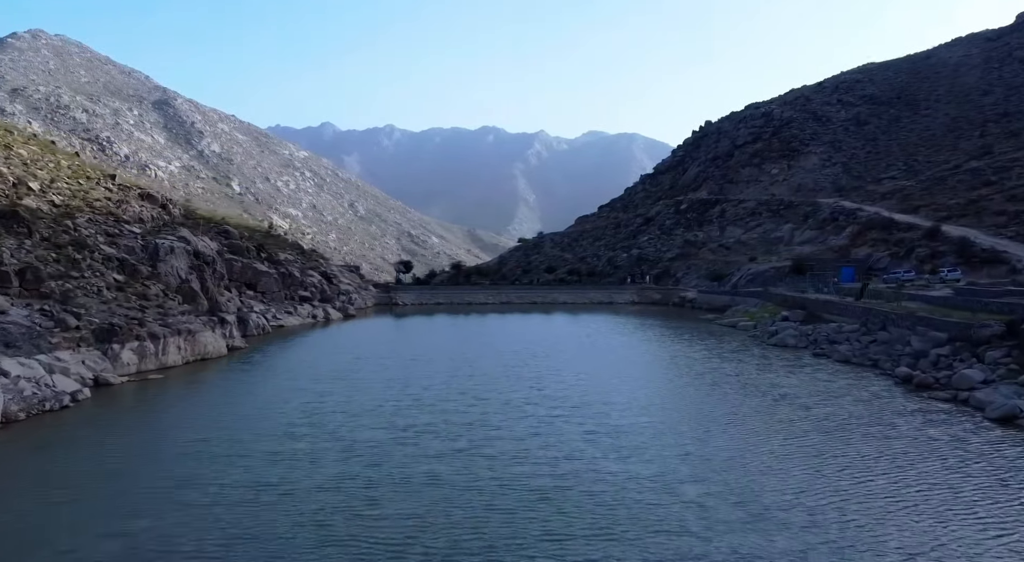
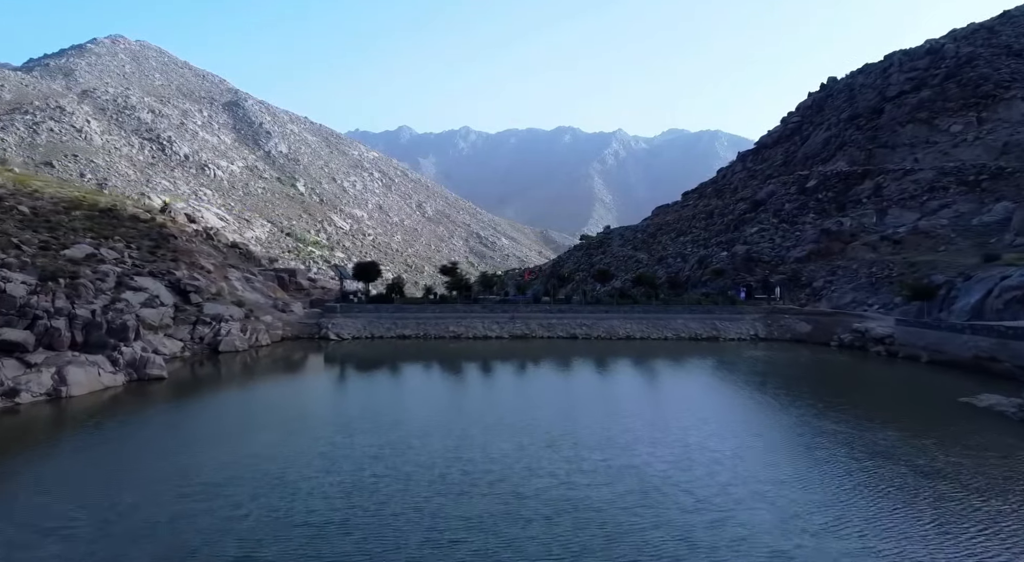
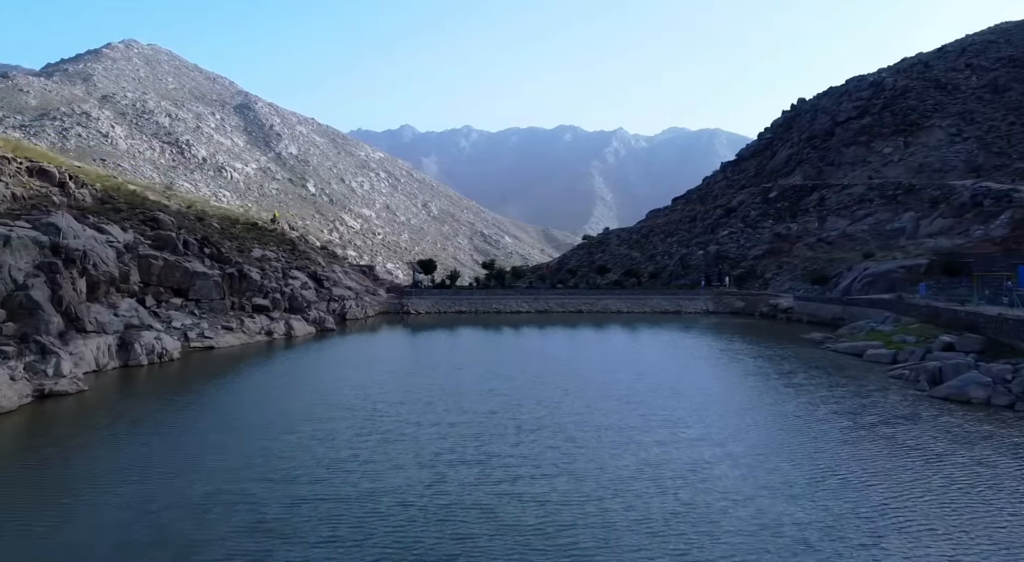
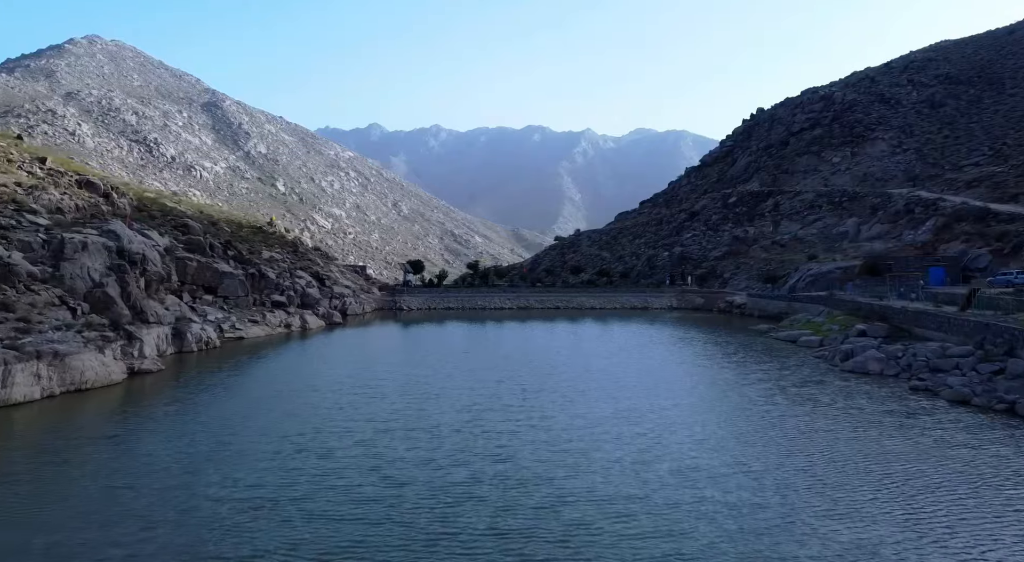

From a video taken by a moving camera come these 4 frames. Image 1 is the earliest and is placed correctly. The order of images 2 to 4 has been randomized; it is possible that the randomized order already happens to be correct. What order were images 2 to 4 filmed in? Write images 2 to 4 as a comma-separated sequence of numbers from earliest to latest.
4, 3, 2
